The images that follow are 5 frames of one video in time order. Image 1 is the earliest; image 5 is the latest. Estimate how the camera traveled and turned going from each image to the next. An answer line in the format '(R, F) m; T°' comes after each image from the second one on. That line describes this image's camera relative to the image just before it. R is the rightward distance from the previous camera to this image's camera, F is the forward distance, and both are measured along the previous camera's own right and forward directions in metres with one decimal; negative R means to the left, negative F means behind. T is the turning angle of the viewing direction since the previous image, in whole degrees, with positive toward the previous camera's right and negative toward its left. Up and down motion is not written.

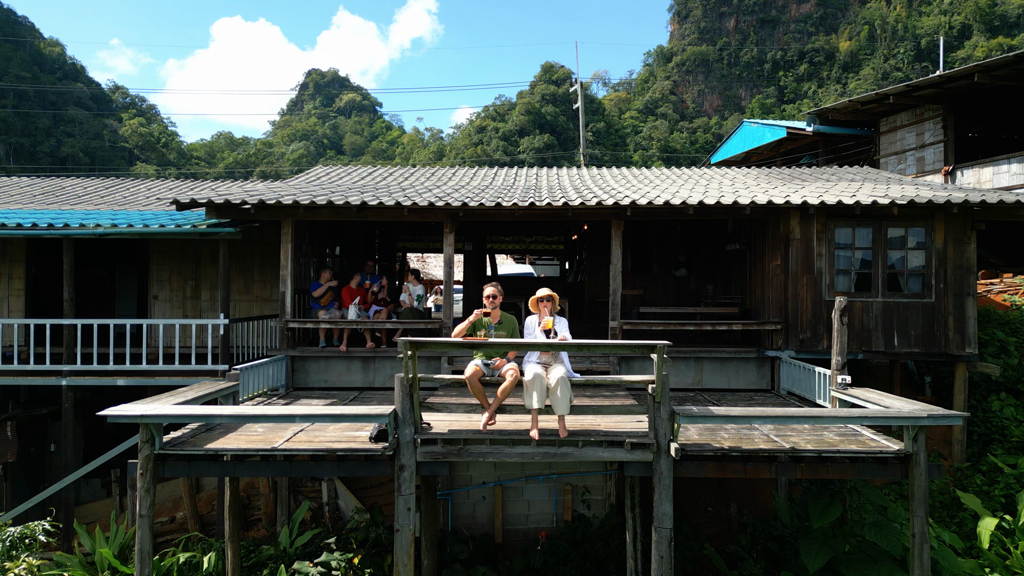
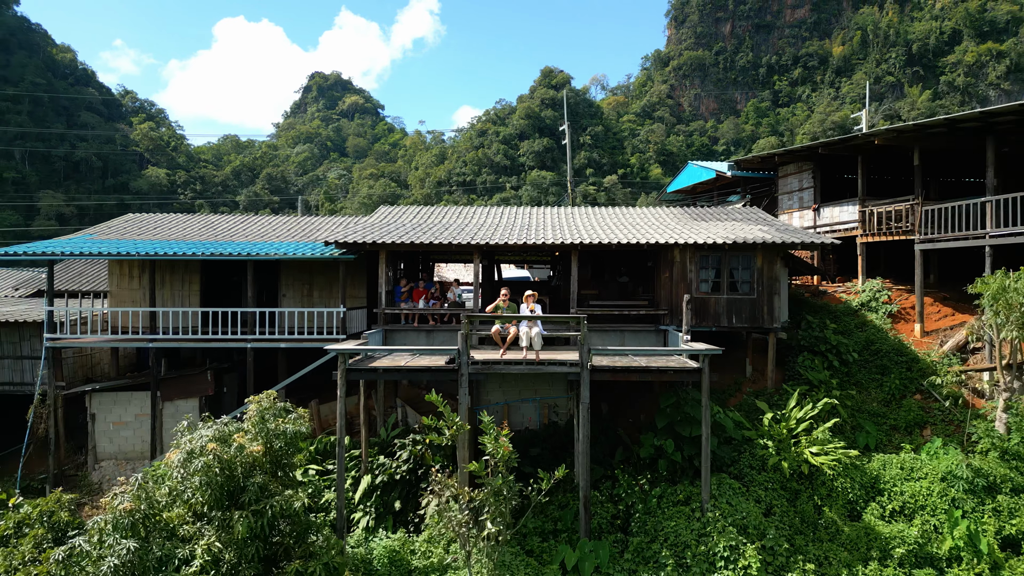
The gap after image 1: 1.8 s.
(0.0, -4.0) m; 0°
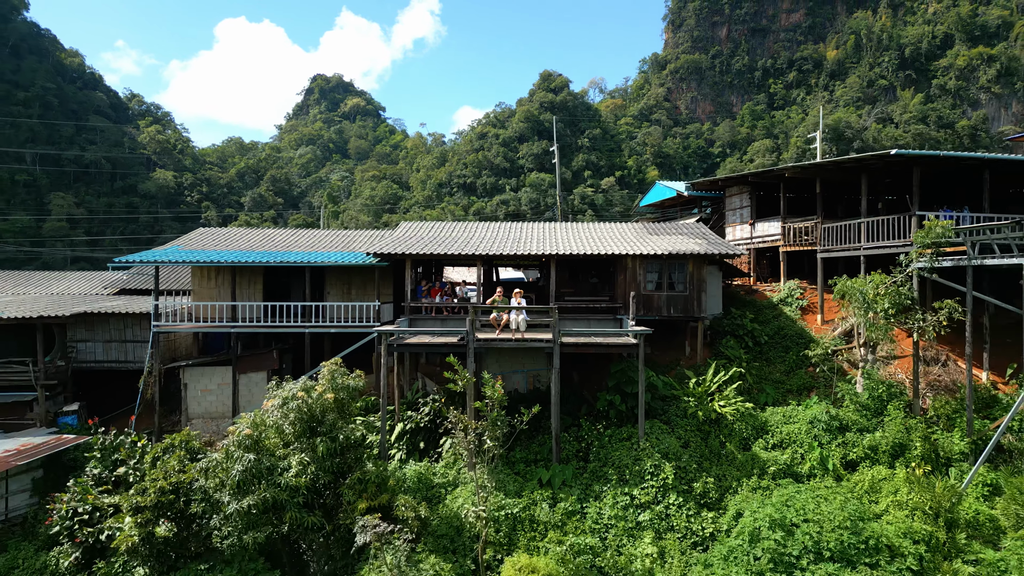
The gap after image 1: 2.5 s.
(+0.1, -3.2) m; 0°
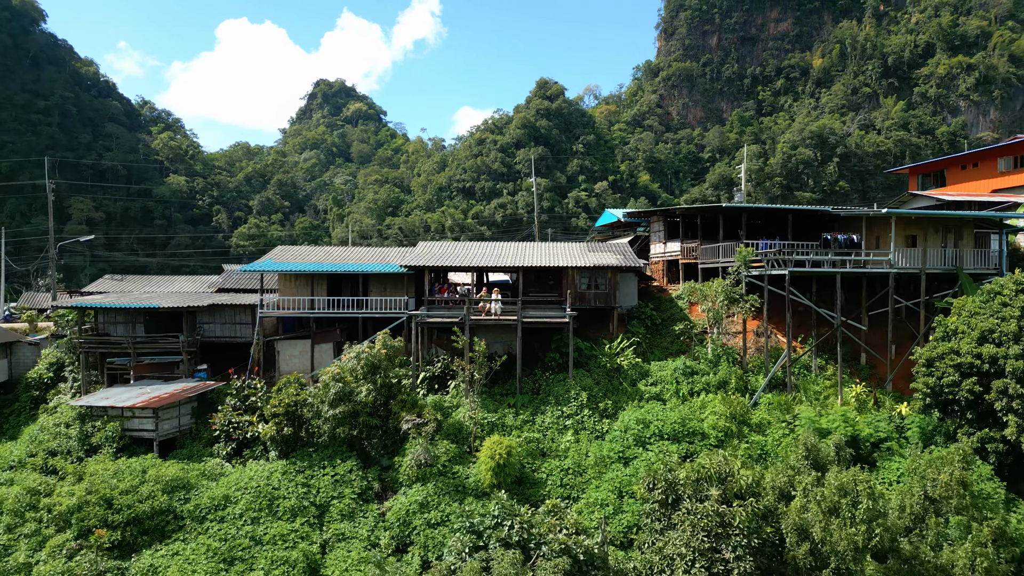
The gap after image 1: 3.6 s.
(+0.5, -6.9) m; 0°
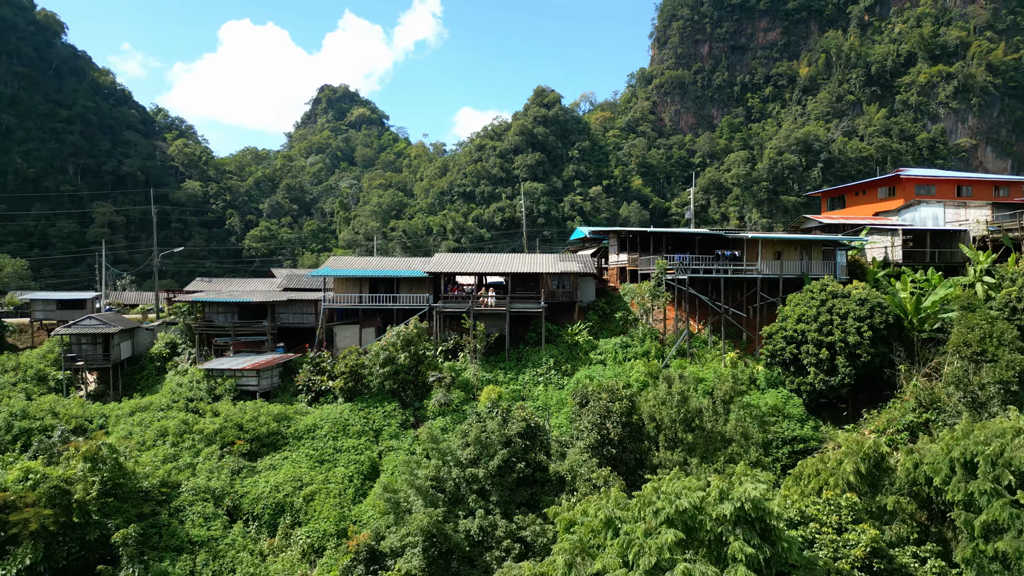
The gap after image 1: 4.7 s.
(+0.4, -8.0) m; 0°
